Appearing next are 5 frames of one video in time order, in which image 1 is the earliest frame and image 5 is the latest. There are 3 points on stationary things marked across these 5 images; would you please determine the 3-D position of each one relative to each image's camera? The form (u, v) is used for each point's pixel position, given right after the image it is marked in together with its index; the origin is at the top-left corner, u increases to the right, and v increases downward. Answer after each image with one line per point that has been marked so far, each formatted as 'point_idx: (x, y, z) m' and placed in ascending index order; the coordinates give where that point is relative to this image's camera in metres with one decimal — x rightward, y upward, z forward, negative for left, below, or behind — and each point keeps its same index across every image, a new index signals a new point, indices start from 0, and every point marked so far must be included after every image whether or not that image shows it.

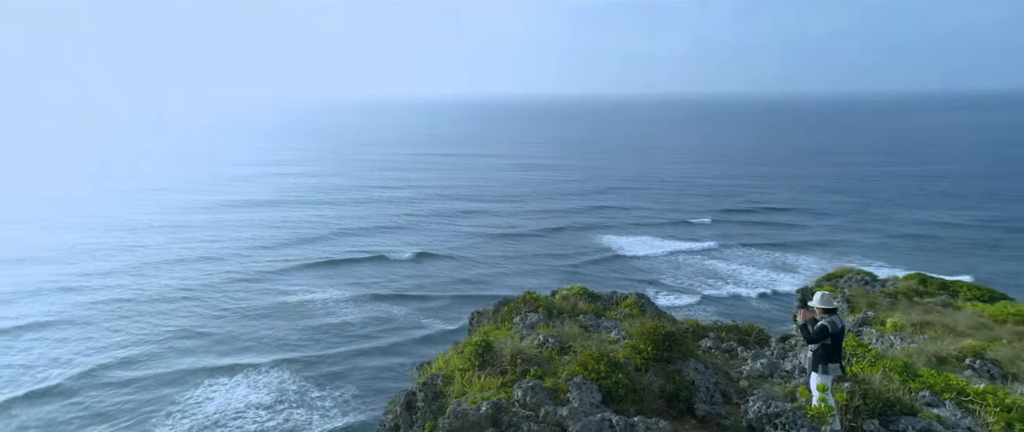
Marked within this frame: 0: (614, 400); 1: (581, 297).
0: (+1.4, -2.5, +9.4) m
1: (+1.3, -1.6, +13.2) m
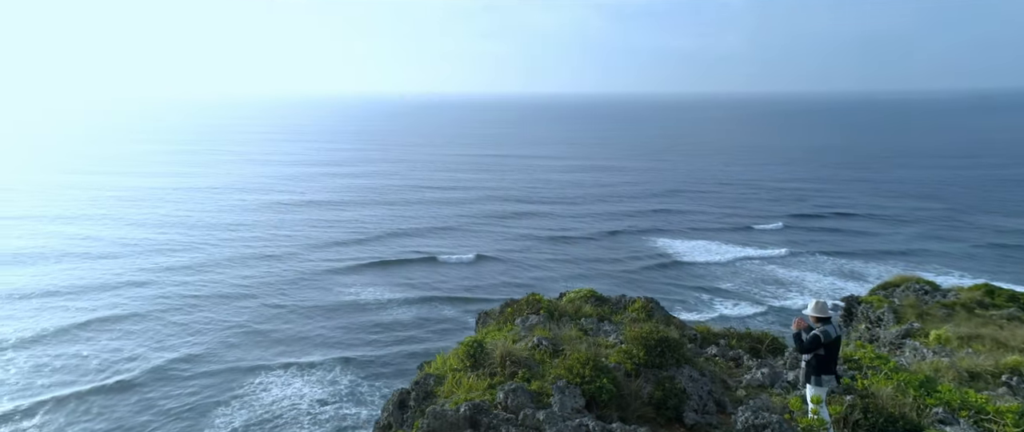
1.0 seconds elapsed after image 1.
0: (+1.2, -2.6, +9.3) m
1: (+1.4, -1.6, +13.1) m
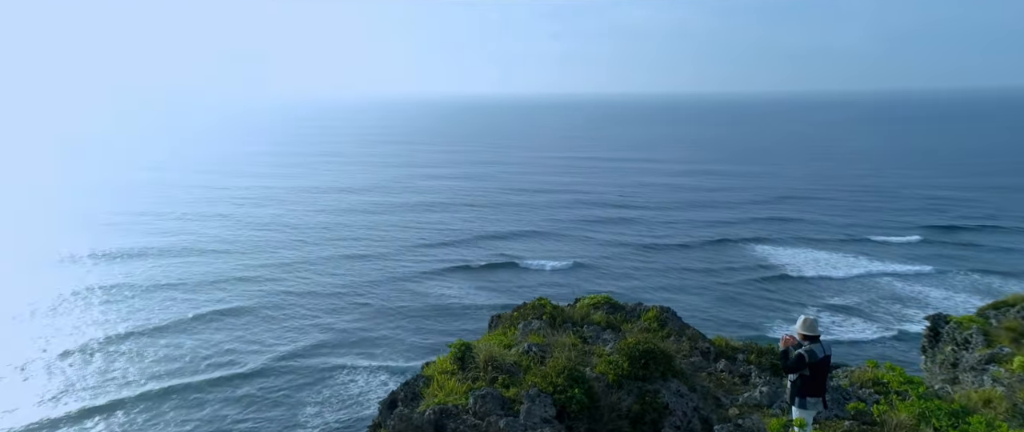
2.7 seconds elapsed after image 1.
0: (+0.8, -2.6, +9.1) m
1: (+1.6, -1.7, +12.8) m
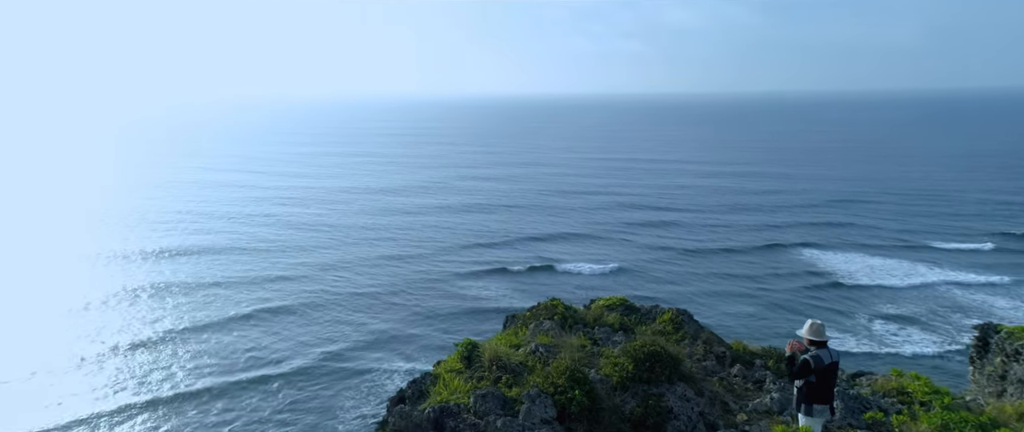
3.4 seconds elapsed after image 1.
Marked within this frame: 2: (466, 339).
0: (+0.7, -2.6, +9.0) m
1: (+1.8, -1.7, +12.6) m
2: (-0.7, -2.0, +11.0) m
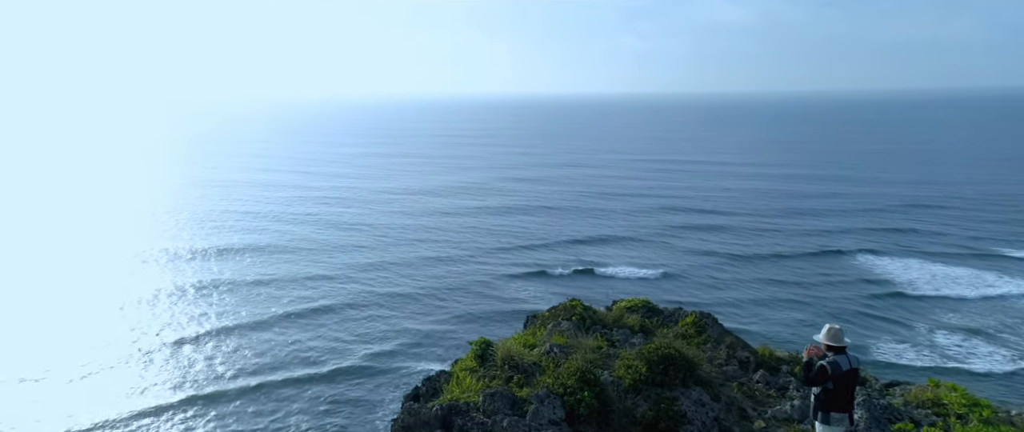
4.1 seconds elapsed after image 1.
0: (+0.8, -2.6, +8.8) m
1: (+2.2, -1.7, +12.3) m
2: (-0.5, -1.9, +10.9) m
